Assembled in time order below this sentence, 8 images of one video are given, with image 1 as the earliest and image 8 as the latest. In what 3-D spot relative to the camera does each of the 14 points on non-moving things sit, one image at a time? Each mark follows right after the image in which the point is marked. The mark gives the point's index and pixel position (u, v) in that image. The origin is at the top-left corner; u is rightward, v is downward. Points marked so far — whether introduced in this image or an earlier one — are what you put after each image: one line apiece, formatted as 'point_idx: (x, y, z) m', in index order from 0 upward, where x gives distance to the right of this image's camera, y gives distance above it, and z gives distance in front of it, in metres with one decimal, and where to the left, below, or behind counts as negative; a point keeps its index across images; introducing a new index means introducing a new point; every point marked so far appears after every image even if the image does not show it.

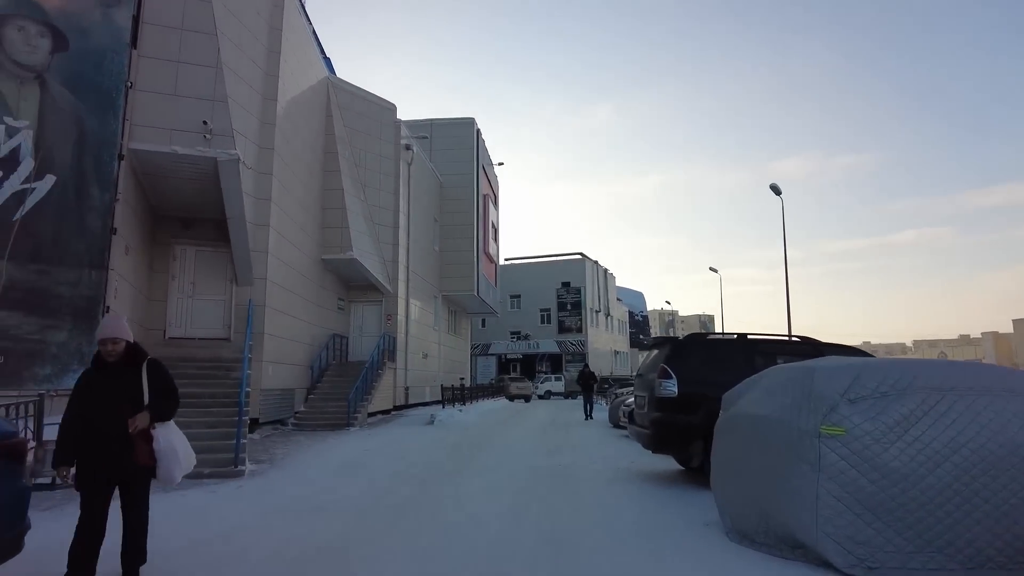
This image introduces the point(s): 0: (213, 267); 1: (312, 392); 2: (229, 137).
0: (-6.1, +0.5, +13.4) m
1: (-5.0, -2.6, +16.5) m
2: (-4.5, +2.4, +10.5) m
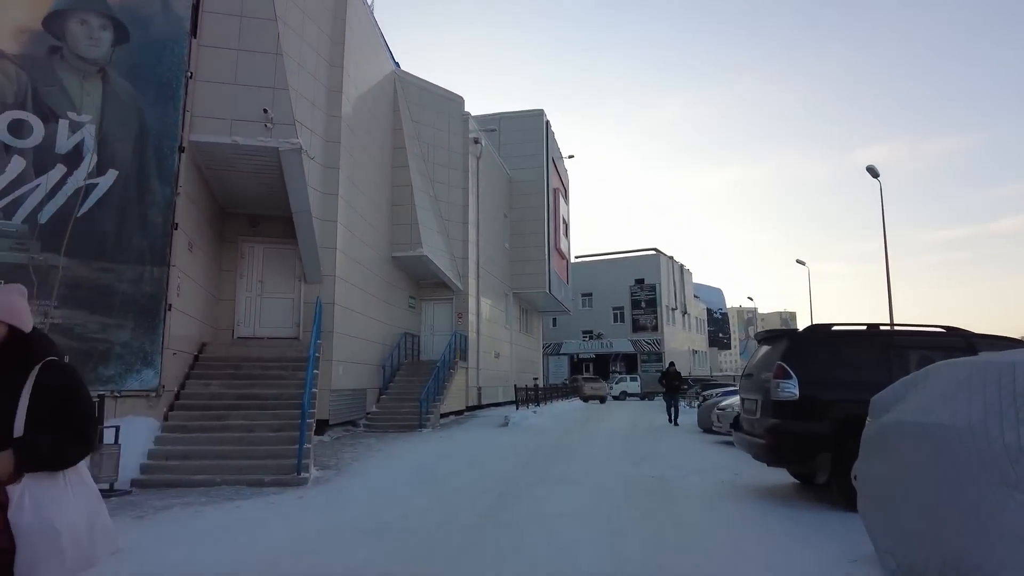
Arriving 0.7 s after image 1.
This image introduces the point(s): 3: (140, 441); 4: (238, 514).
0: (-4.6, +0.5, +13.1) m
1: (-3.2, -2.6, +16.1) m
2: (-3.4, +2.5, +10.0) m
3: (-4.5, -1.8, +7.9) m
4: (-2.6, -2.1, +6.2) m
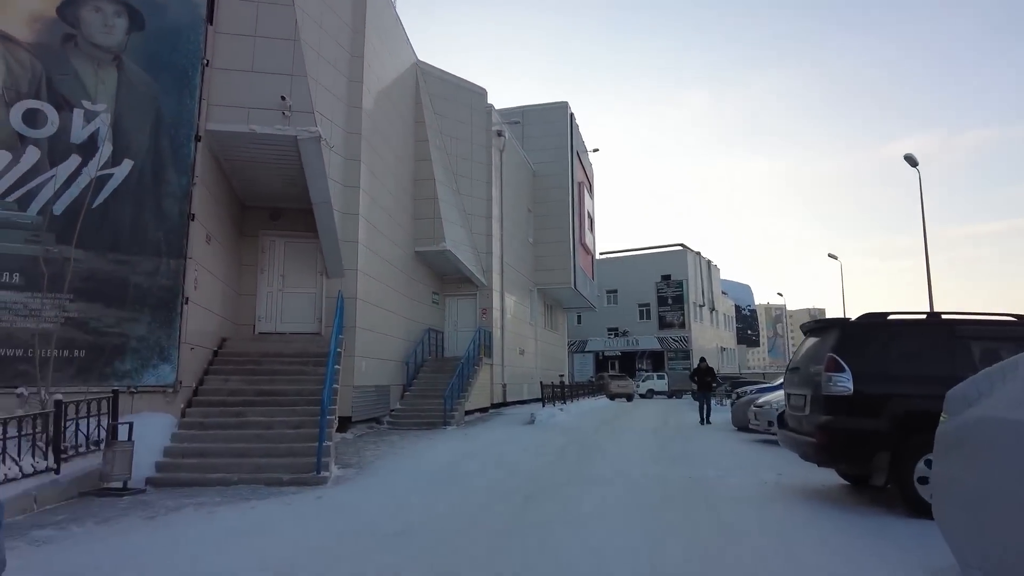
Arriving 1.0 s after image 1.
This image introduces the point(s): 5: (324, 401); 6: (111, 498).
0: (-4.1, +0.6, +12.8) m
1: (-2.5, -2.5, +15.8) m
2: (-3.0, +2.6, +9.7) m
3: (-4.1, -1.7, +7.6) m
4: (-2.3, -2.0, +5.9) m
5: (-2.3, -1.3, +8.1) m
6: (-3.8, -2.0, +6.2) m
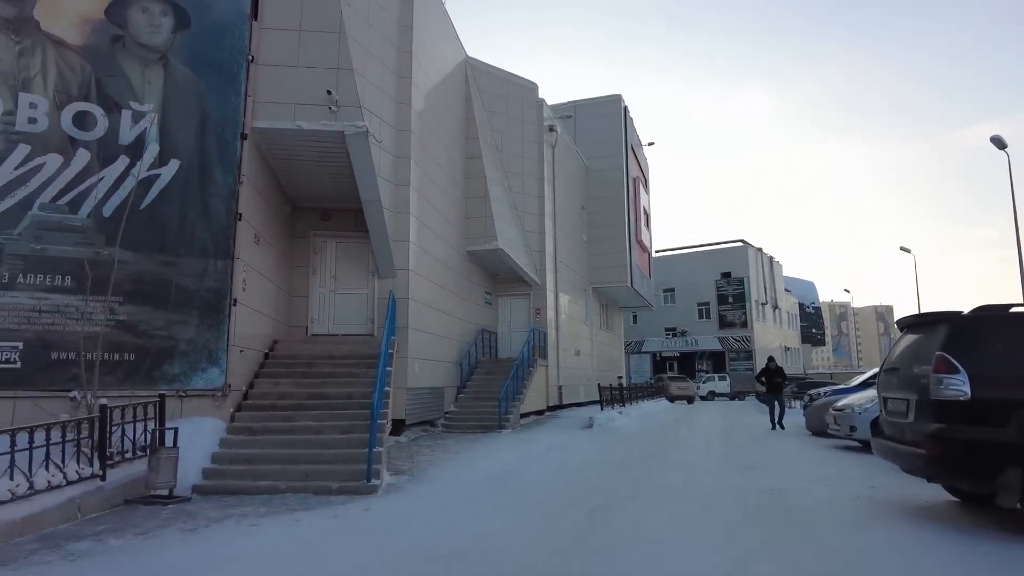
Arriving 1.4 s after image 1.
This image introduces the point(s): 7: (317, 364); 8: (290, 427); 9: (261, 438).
0: (-3.0, +0.6, +12.6) m
1: (-1.2, -2.5, +15.4) m
2: (-2.3, +2.6, +9.5) m
3: (-3.5, -1.8, +7.4) m
4: (-1.8, -2.0, +5.5) m
5: (-1.6, -1.3, +7.7) m
6: (-3.3, -2.0, +6.0) m
7: (-2.9, -1.1, +9.8) m
8: (-2.7, -1.7, +8.0) m
9: (-3.0, -1.8, +7.8) m
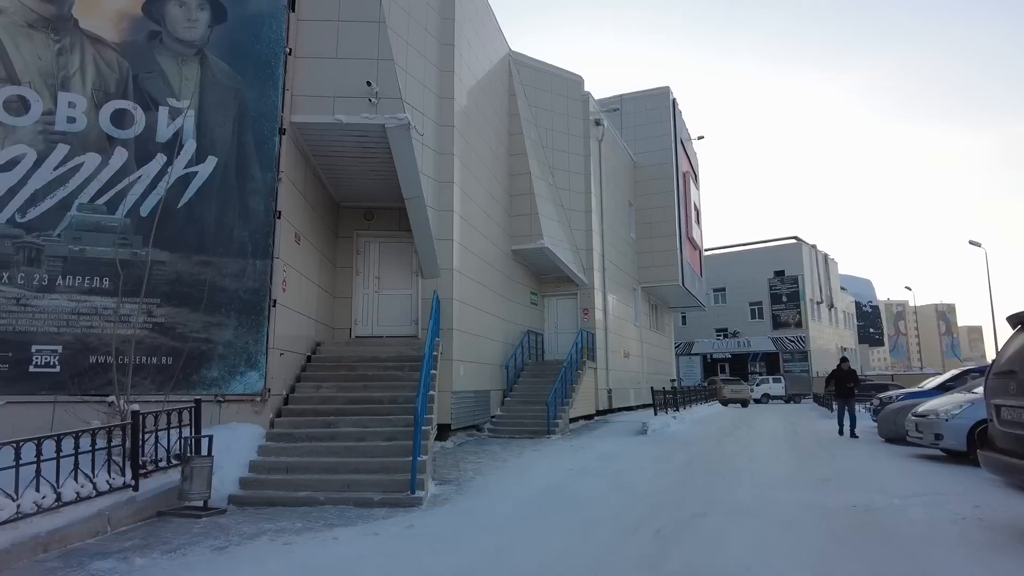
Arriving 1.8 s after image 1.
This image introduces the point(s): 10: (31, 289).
0: (-2.2, +0.6, +12.3) m
1: (-0.1, -2.5, +15.0) m
2: (-1.6, +2.6, +9.1) m
3: (-2.9, -1.8, +7.1) m
4: (-1.4, -2.0, +5.1) m
5: (-1.0, -1.3, +7.3) m
6: (-2.8, -2.0, +5.7) m
7: (-2.2, -1.1, +9.5) m
8: (-2.1, -1.7, +7.6) m
9: (-2.4, -1.8, +7.4) m
10: (-5.3, 0.0, +7.3) m
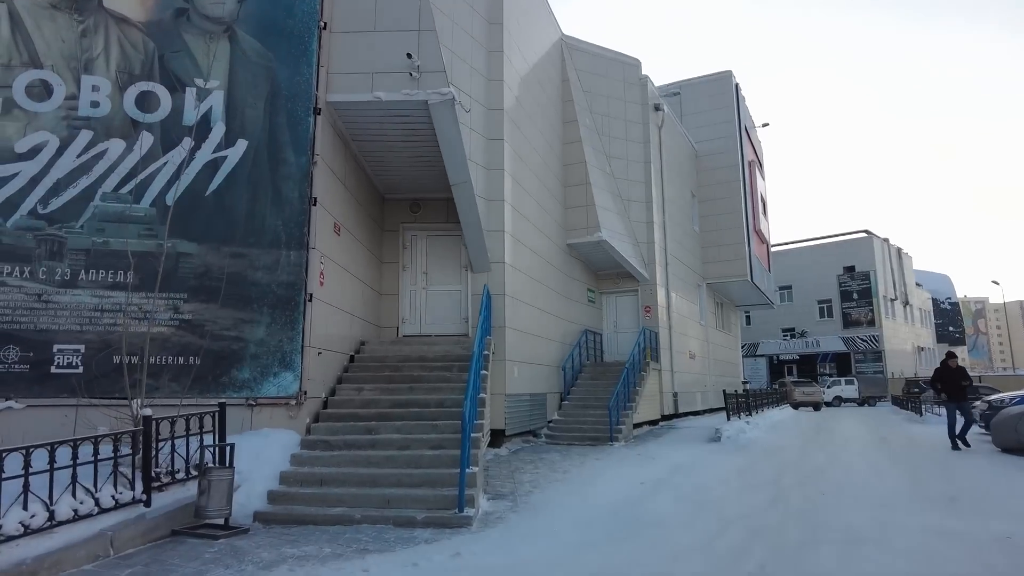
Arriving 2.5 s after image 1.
0: (-1.2, +0.6, +11.5) m
1: (+1.1, -2.4, +14.0) m
2: (-0.9, +2.7, +8.3) m
3: (-2.3, -1.7, +6.4) m
4: (-1.0, -1.9, +4.3) m
5: (-0.4, -1.2, +6.4) m
6: (-2.3, -1.9, +4.9) m
7: (-1.4, -1.1, +8.7) m
8: (-1.5, -1.6, +6.8) m
9: (-1.8, -1.7, +6.7) m
10: (-4.7, 0.0, +6.8) m
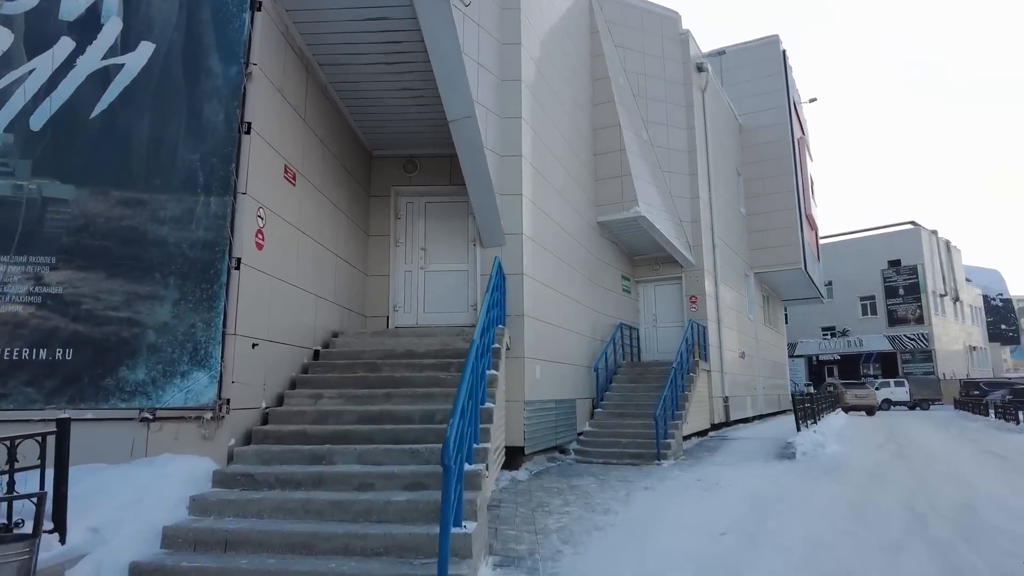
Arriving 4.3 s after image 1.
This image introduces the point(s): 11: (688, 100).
0: (-0.9, +0.9, +9.2) m
1: (+1.5, -2.1, +11.6) m
2: (-0.8, +3.0, +6.0) m
3: (-2.2, -1.4, +4.1) m
4: (-0.9, -1.5, +2.0) m
5: (-0.3, -0.9, +4.1) m
6: (-2.3, -1.6, +2.7) m
7: (-1.2, -0.8, +6.4) m
8: (-1.3, -1.3, +4.5) m
9: (-1.7, -1.4, +4.4) m
10: (-4.6, +0.3, +4.6) m
11: (+4.1, +4.4, +15.4) m
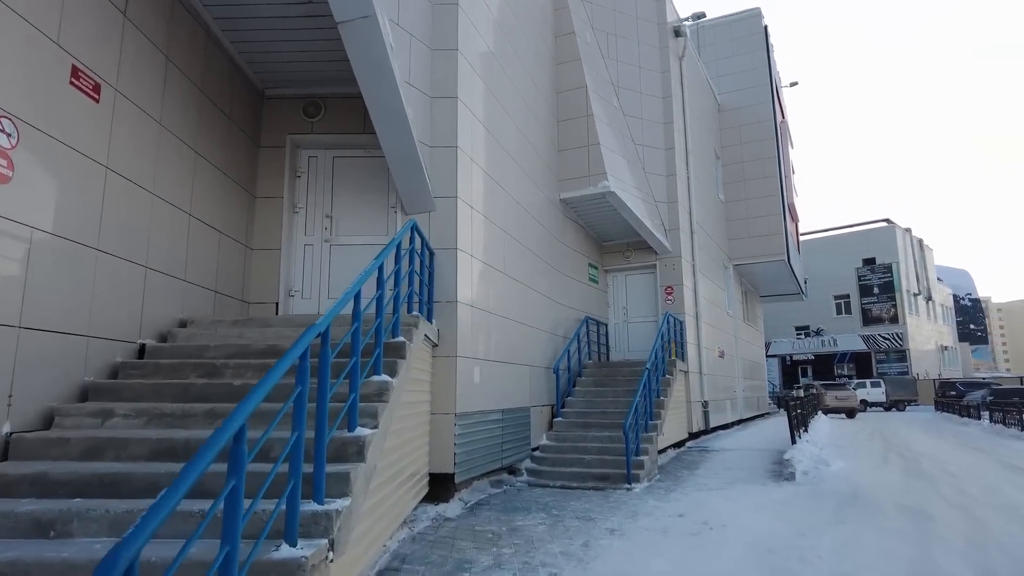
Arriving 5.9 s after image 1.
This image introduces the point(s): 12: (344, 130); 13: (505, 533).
0: (-1.6, +1.1, +7.2) m
1: (+0.7, -1.8, +9.7) m
2: (-1.4, +3.2, +4.0) m
3: (-2.7, -1.1, +2.1) m
4: (-1.4, -1.3, 0.0) m
5: (-0.9, -0.6, +2.1) m
6: (-2.7, -1.3, +0.6) m
7: (-1.9, -0.5, +4.4) m
8: (-1.9, -1.1, +2.5) m
9: (-2.2, -1.2, +2.3) m
10: (-5.2, +0.6, +2.5) m
11: (+3.1, +4.6, +13.6) m
12: (-1.8, +1.7, +7.2) m
13: (0.0, -2.0, +5.4) m
